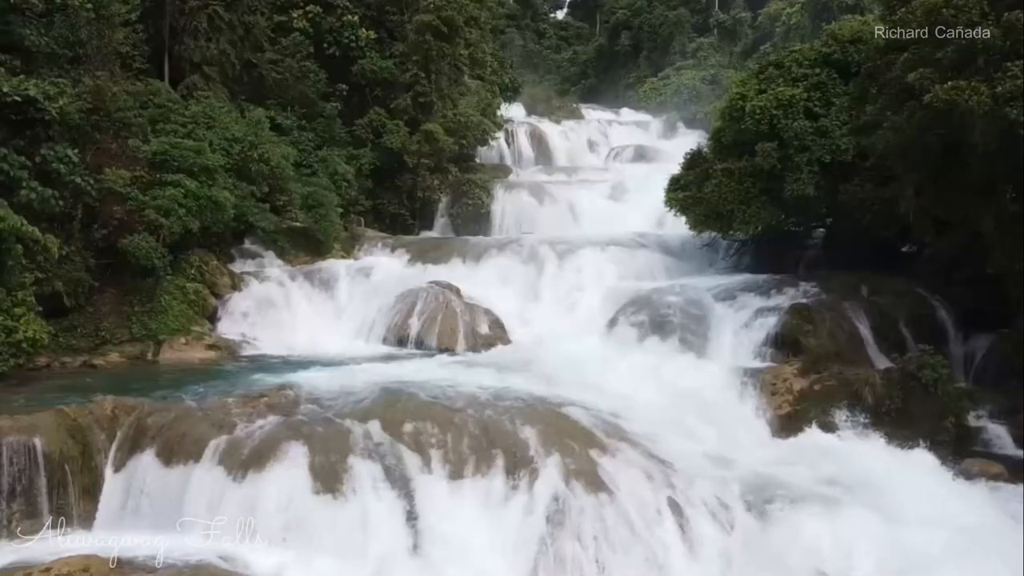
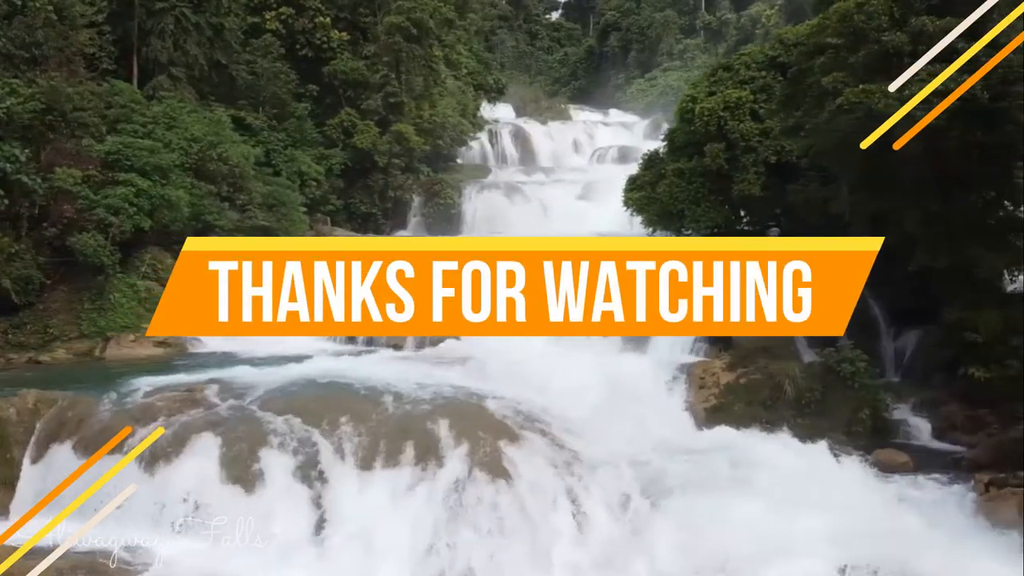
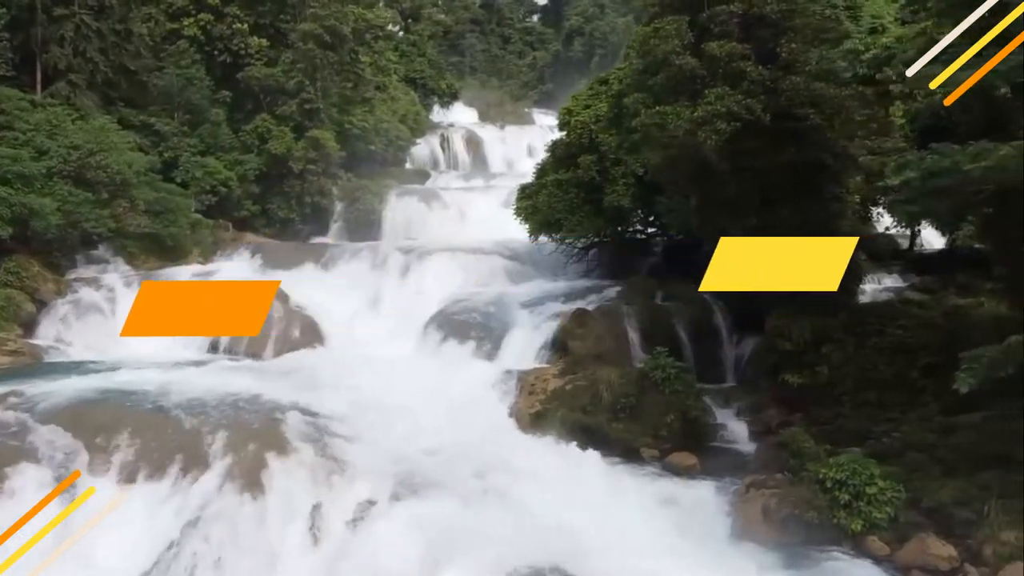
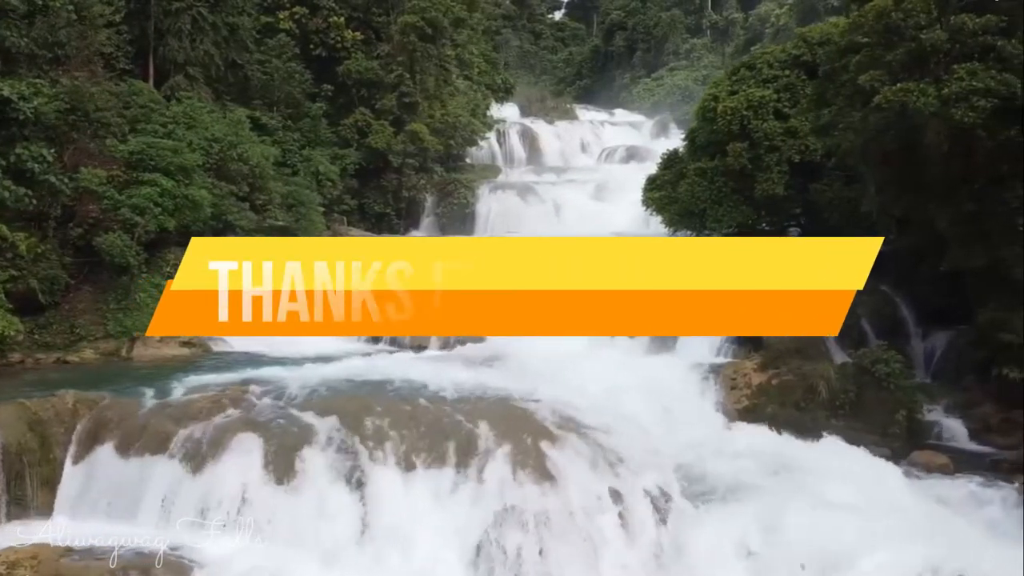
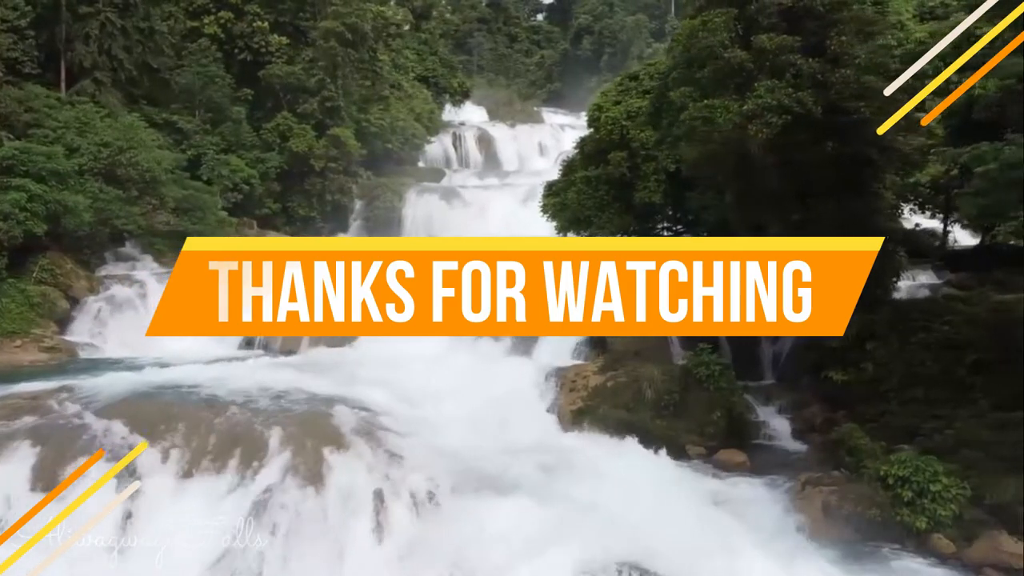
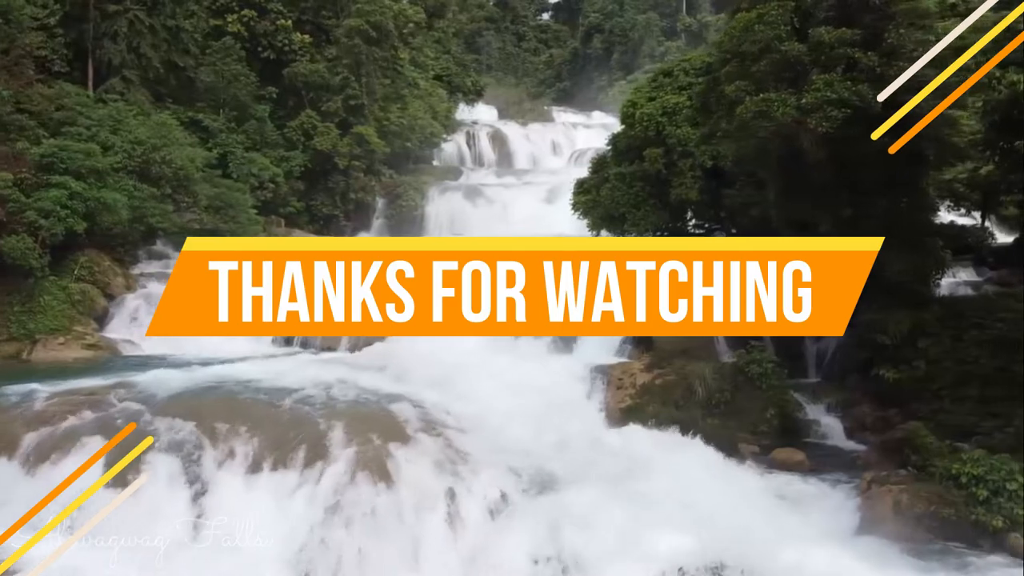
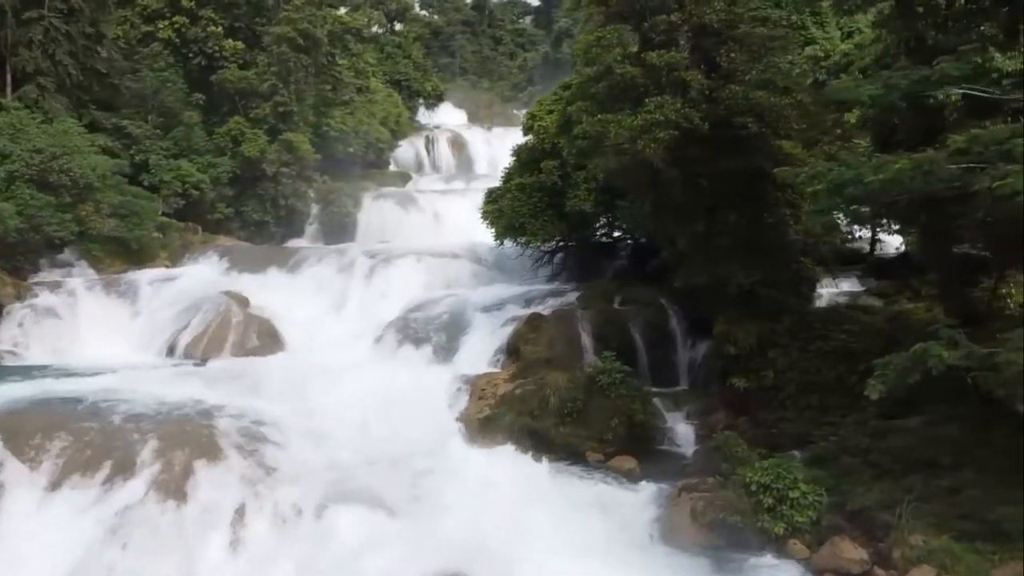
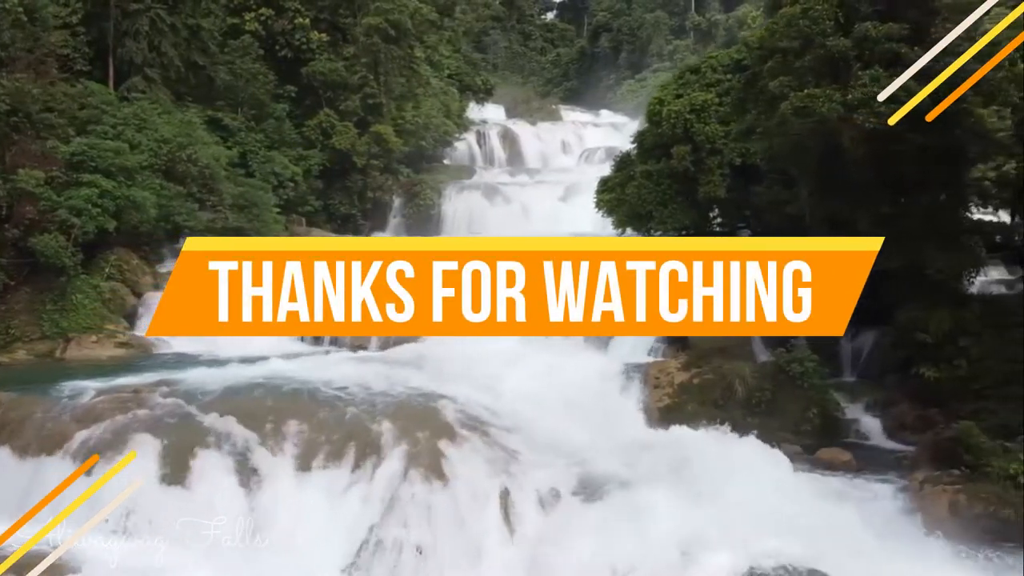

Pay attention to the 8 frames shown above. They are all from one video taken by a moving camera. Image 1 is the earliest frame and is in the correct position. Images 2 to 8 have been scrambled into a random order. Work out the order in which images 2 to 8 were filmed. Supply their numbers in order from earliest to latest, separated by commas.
4, 2, 8, 6, 5, 3, 7
